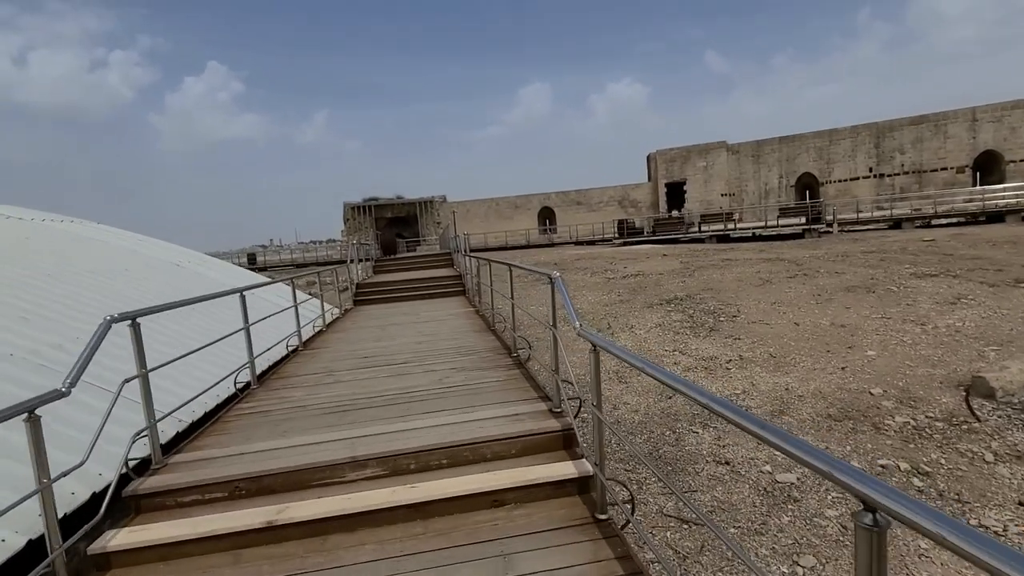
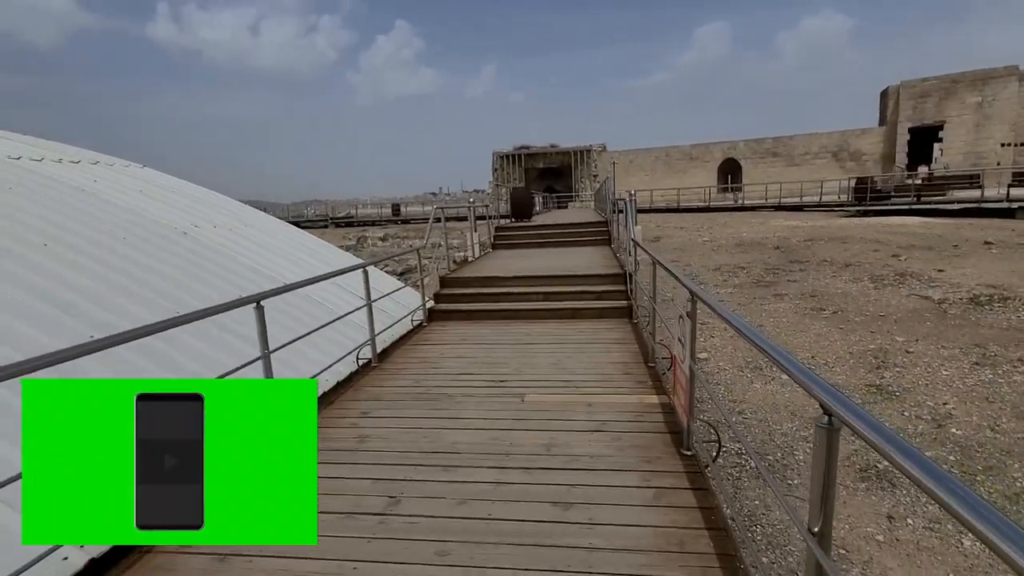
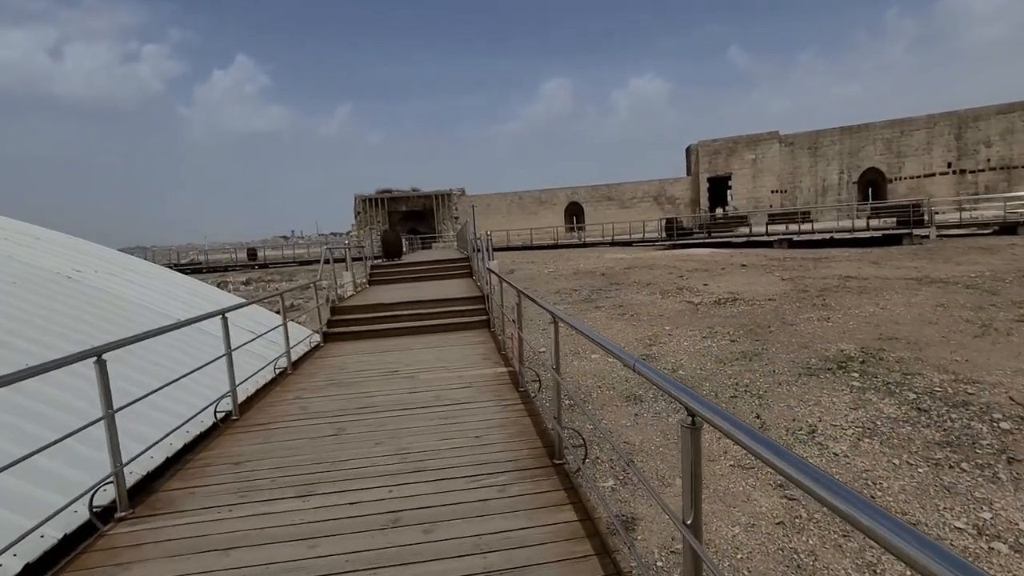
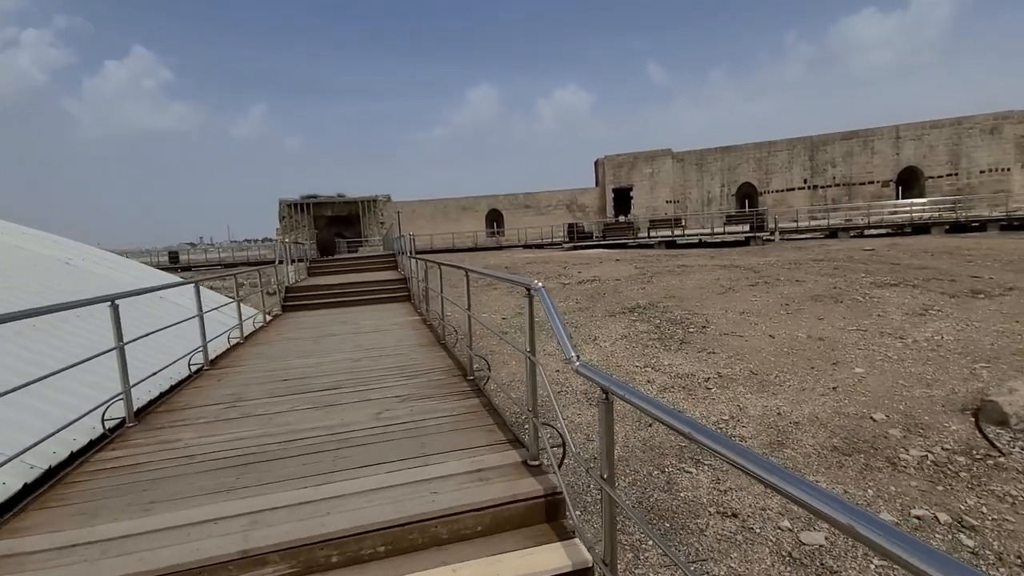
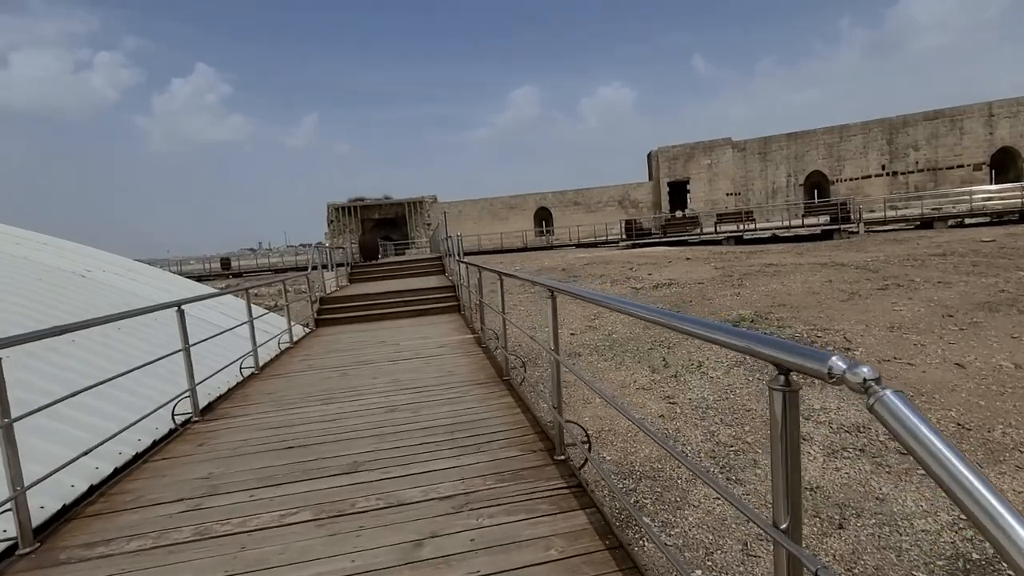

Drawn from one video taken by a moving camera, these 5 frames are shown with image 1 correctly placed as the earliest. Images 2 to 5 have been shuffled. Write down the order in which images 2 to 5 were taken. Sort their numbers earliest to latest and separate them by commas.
4, 5, 3, 2
